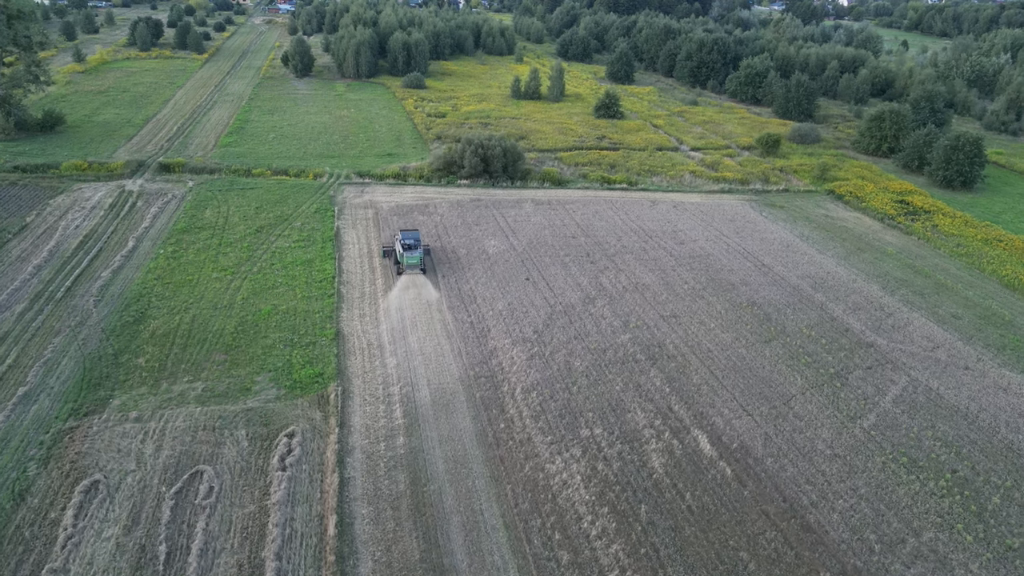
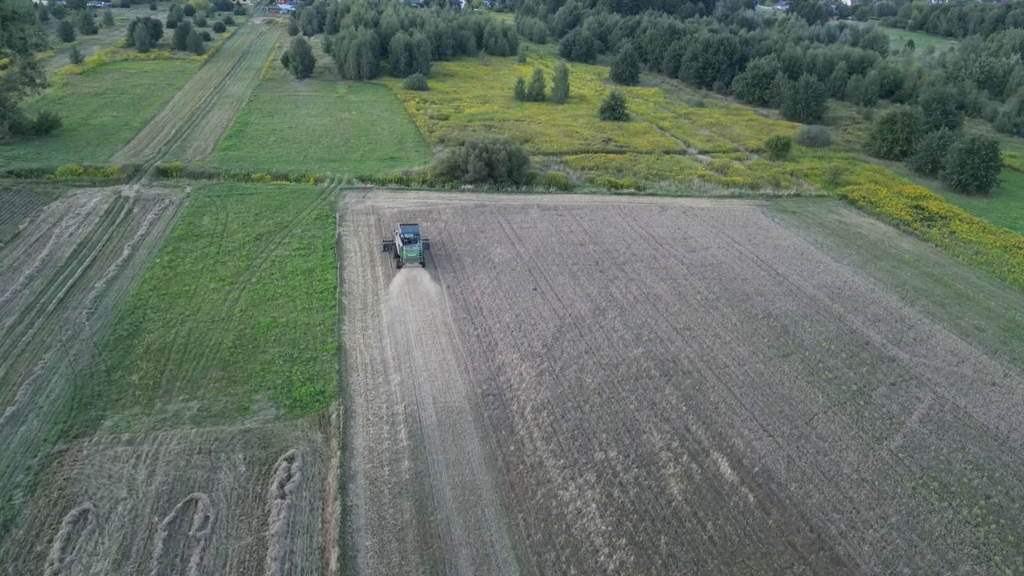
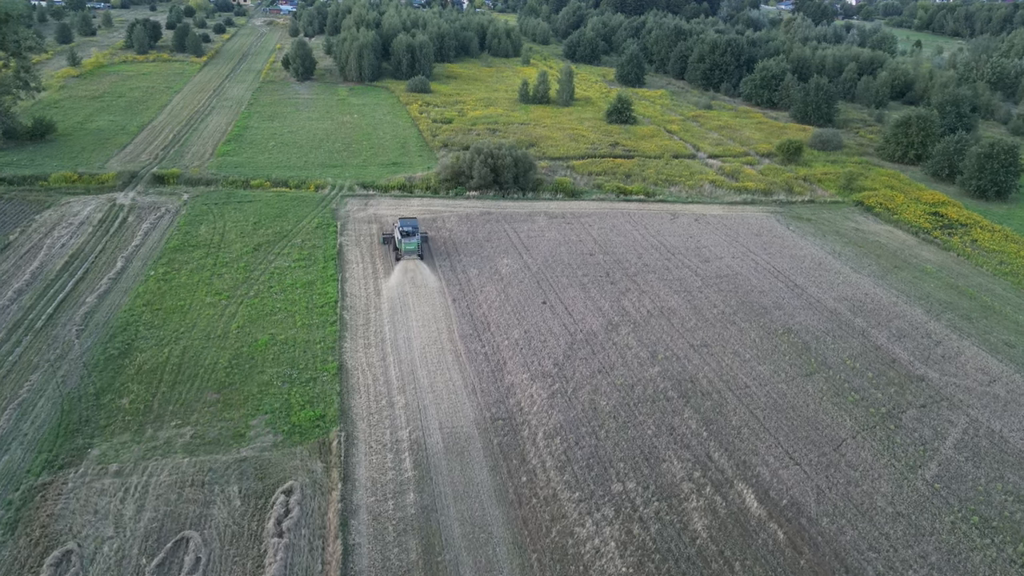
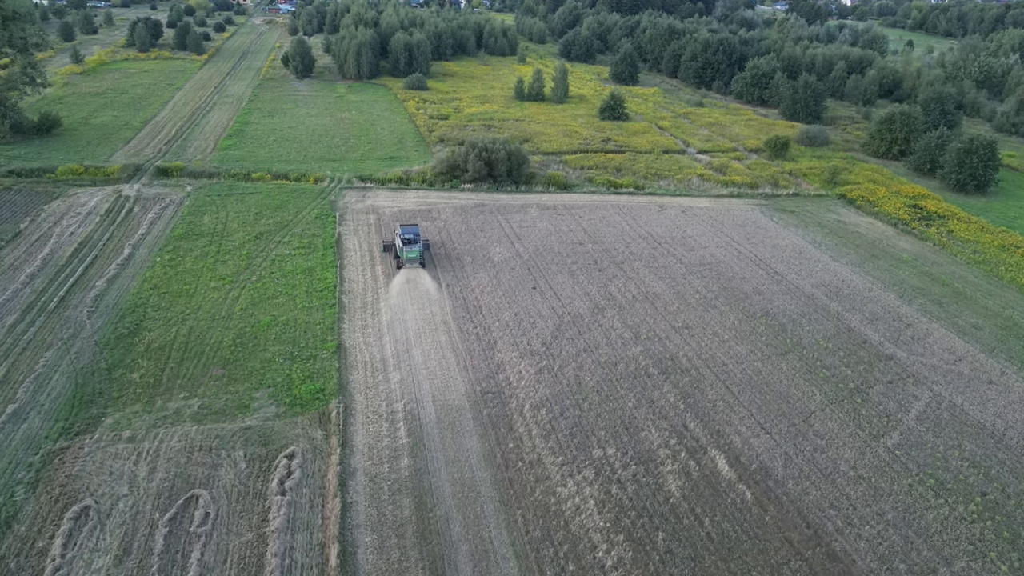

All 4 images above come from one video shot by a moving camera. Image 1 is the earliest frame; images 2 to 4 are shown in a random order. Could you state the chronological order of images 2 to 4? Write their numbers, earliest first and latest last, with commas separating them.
4, 2, 3
